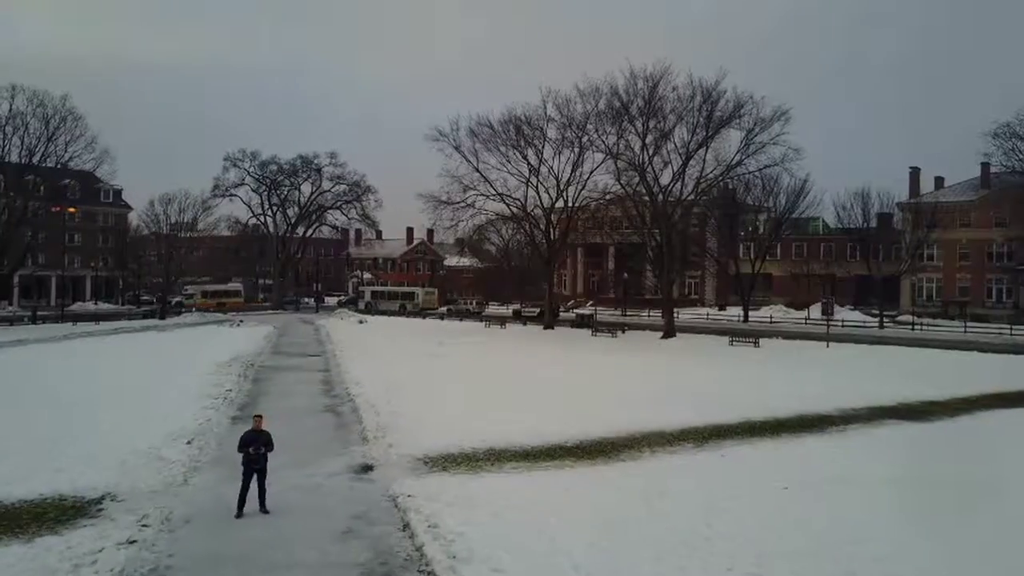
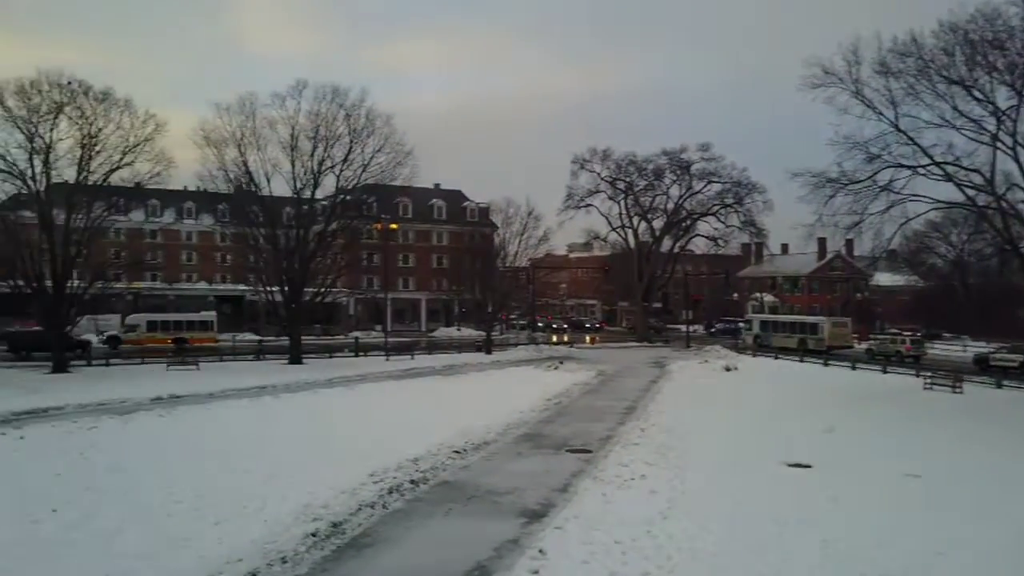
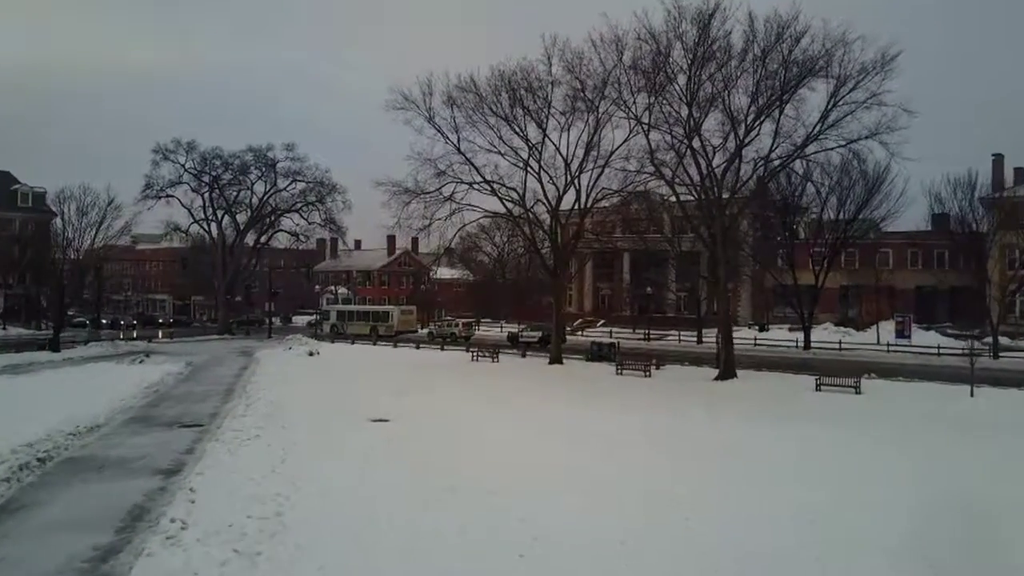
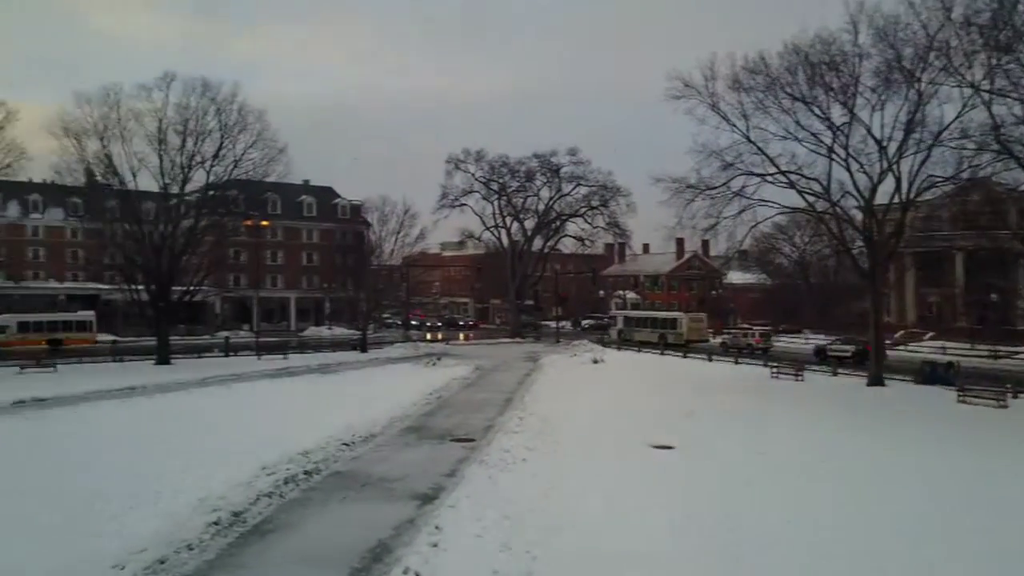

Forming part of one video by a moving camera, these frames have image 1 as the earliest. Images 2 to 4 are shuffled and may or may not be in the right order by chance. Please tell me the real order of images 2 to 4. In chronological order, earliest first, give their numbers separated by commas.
3, 4, 2
